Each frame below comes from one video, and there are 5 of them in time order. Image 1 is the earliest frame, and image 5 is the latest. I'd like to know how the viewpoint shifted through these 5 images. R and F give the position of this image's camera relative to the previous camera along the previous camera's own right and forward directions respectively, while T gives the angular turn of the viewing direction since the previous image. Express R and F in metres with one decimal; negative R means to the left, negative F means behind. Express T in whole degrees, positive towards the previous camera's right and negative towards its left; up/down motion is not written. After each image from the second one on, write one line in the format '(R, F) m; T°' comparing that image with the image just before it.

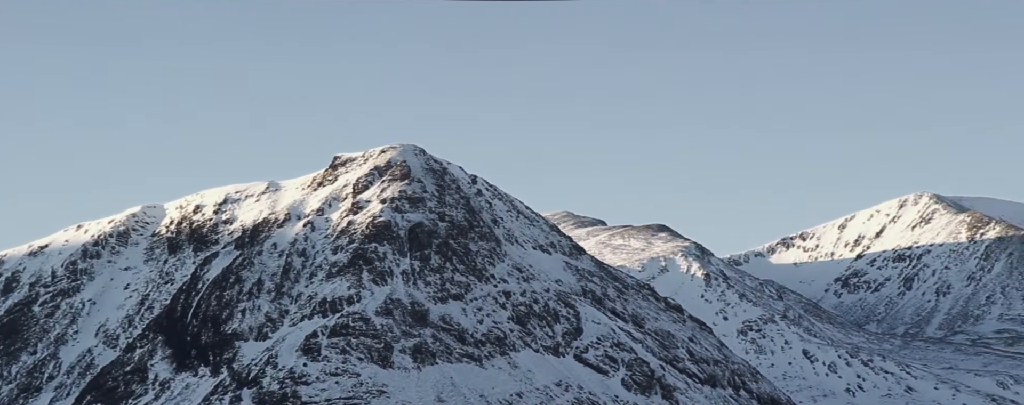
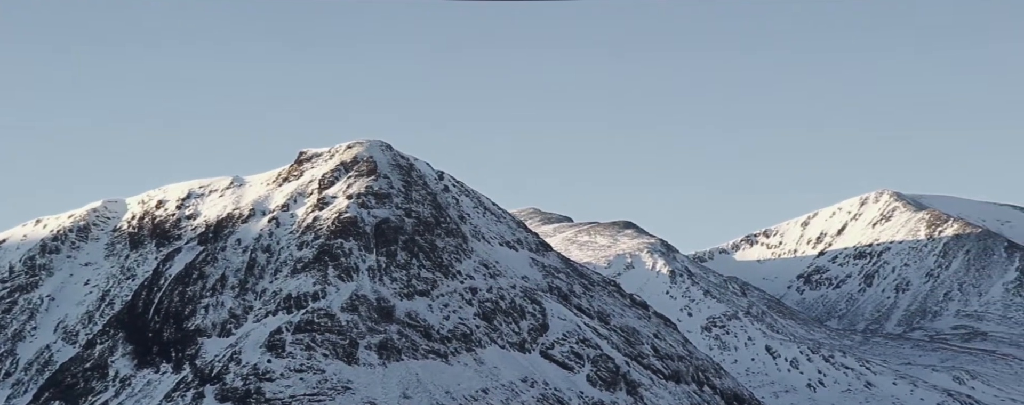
(+1.5, +8.5) m; +1°
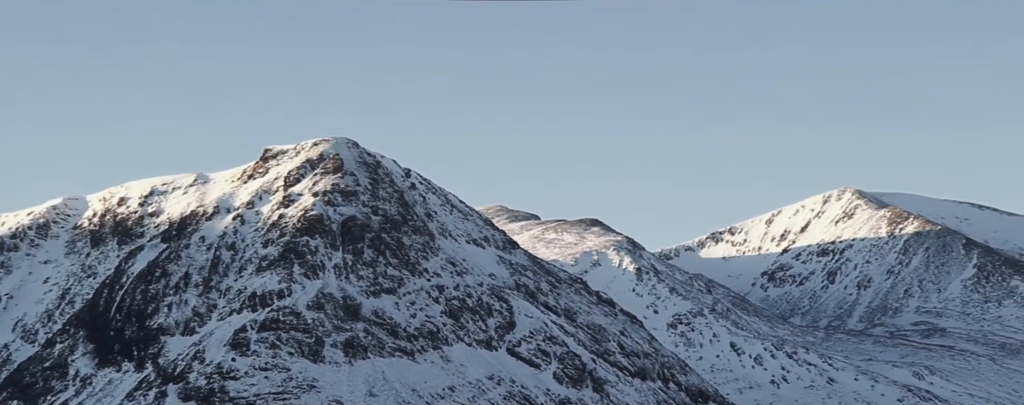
(+1.5, +8.8) m; +1°
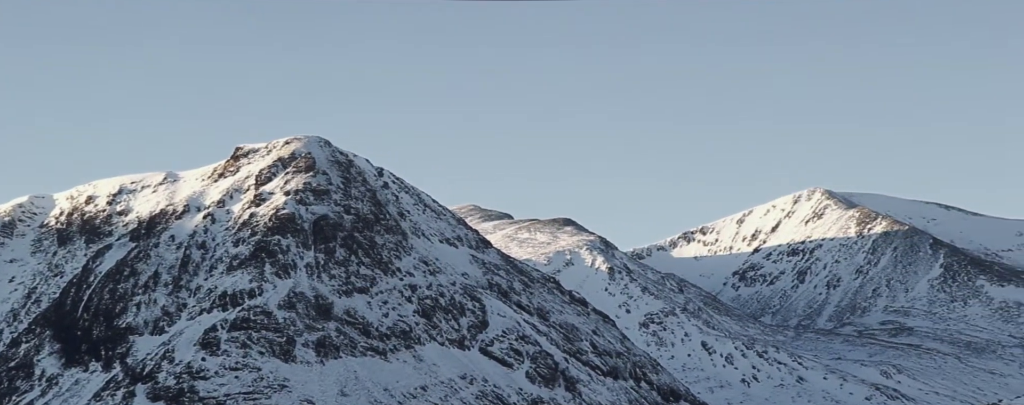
(+1.5, +8.8) m; +1°
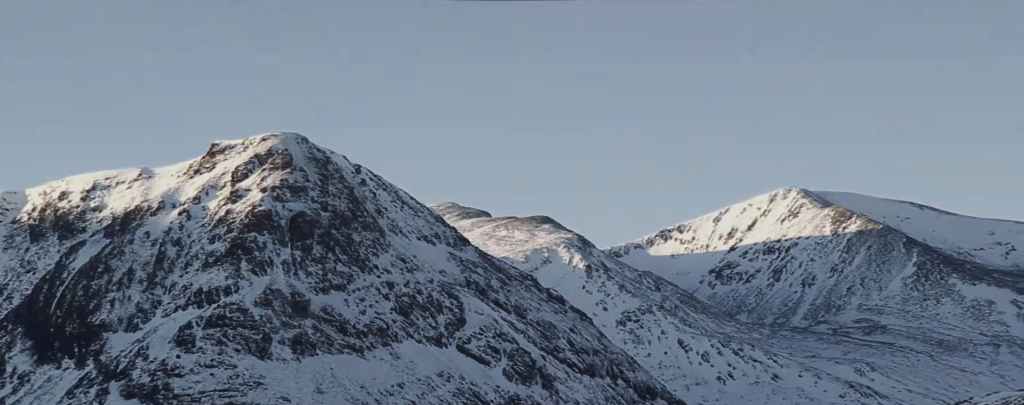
(+0.9, +7.2) m; +1°
